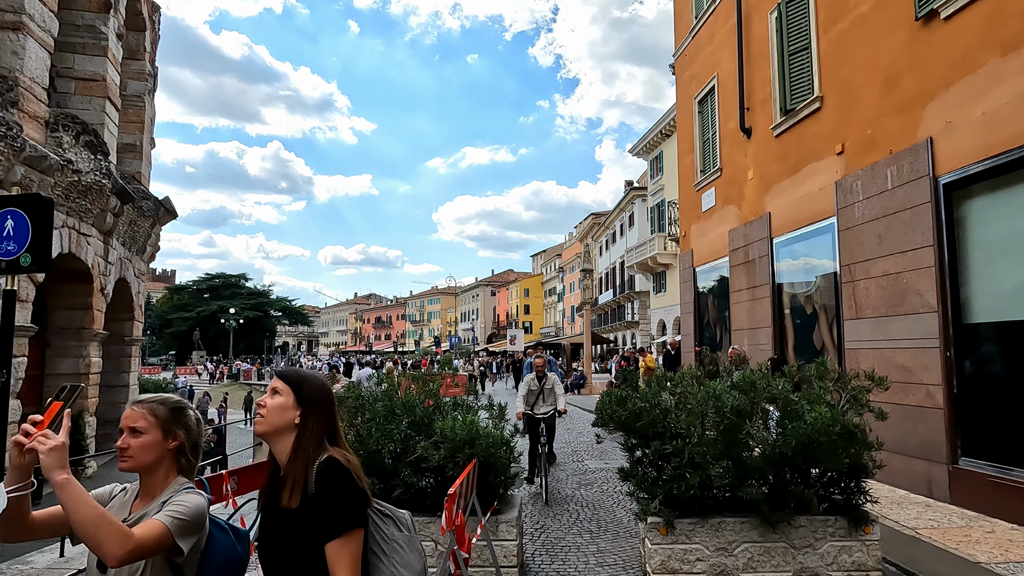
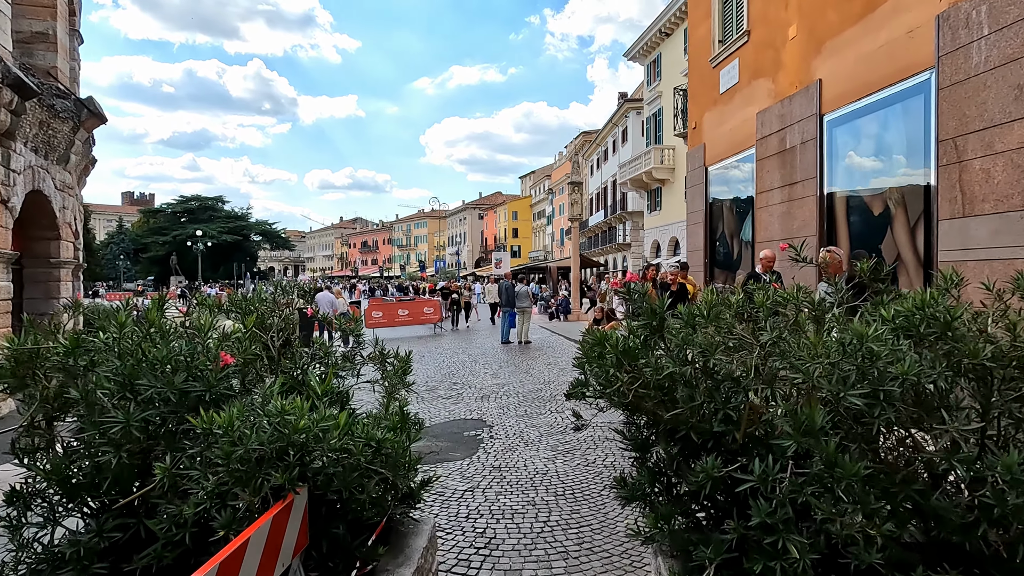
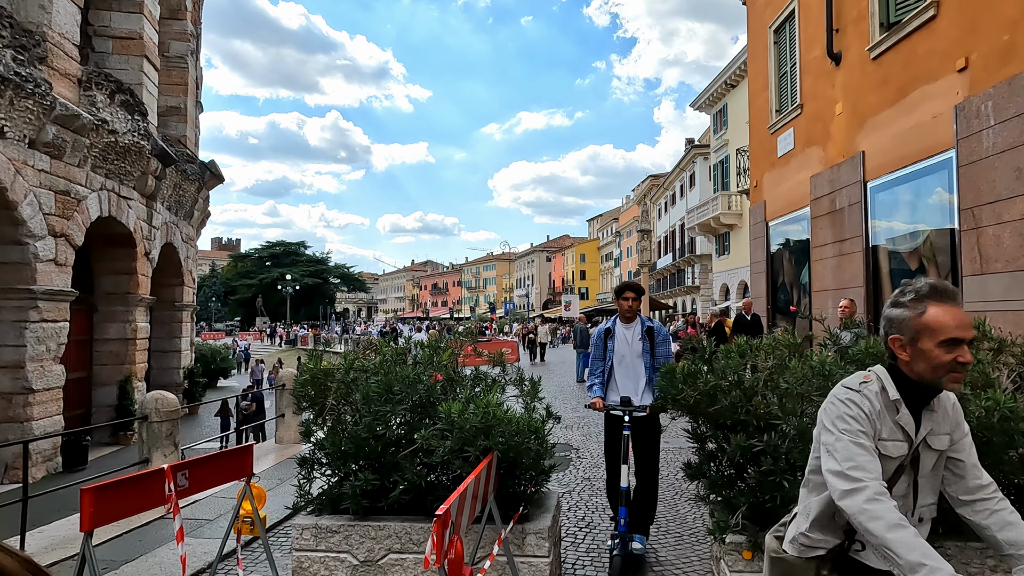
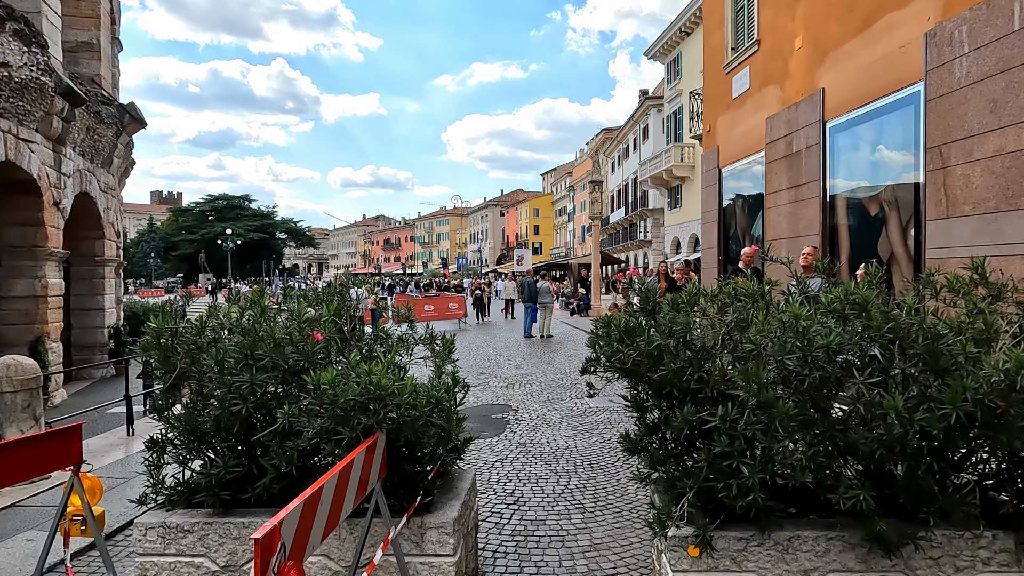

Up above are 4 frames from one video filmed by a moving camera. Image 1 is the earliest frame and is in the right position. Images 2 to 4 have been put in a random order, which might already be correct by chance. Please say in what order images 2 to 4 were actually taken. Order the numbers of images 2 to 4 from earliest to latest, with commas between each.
3, 4, 2
